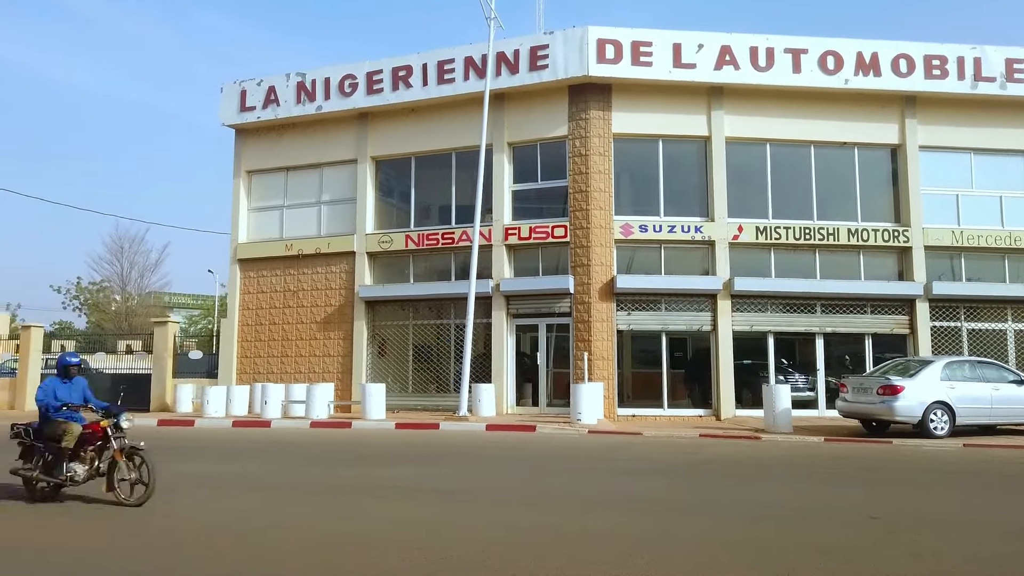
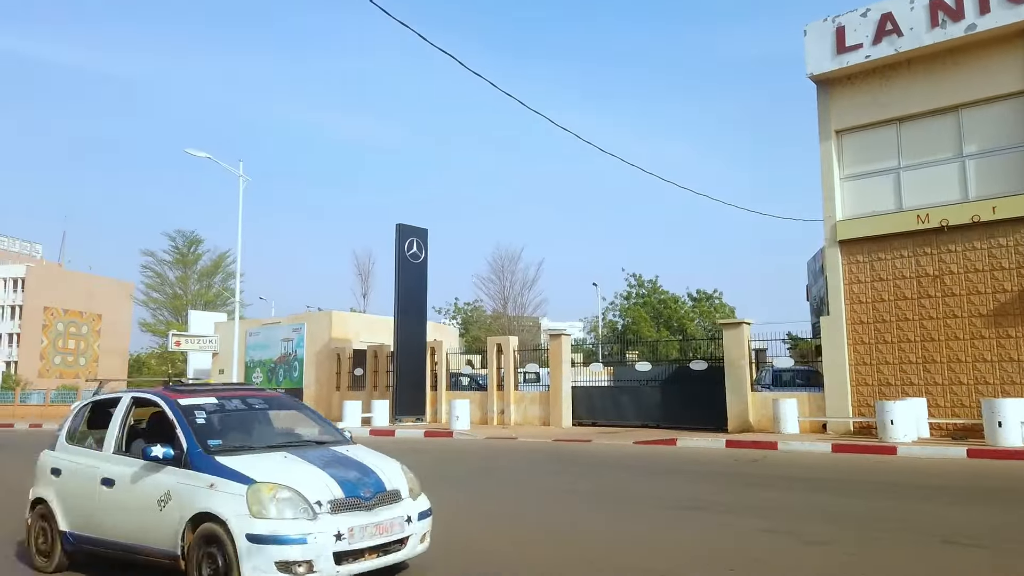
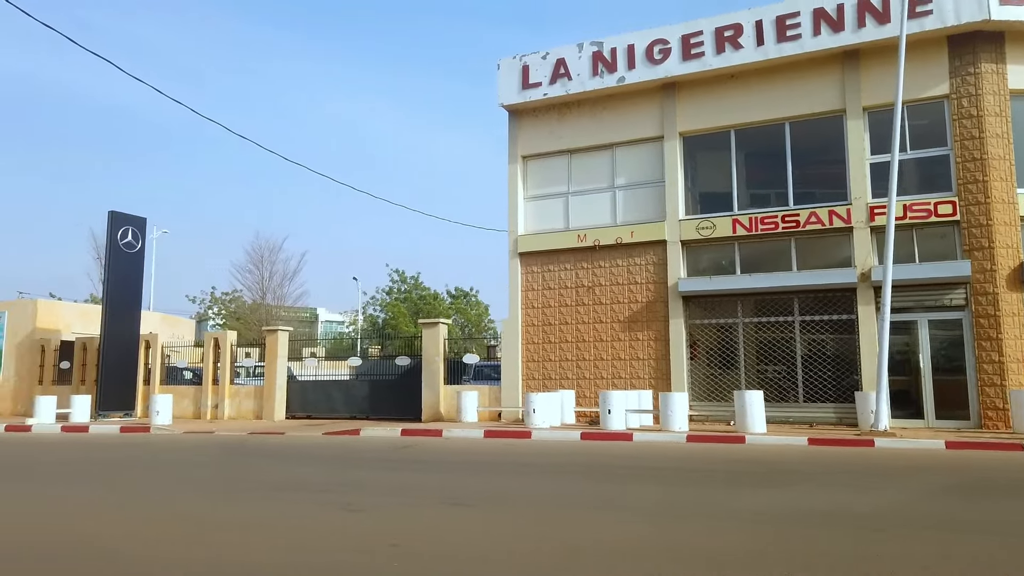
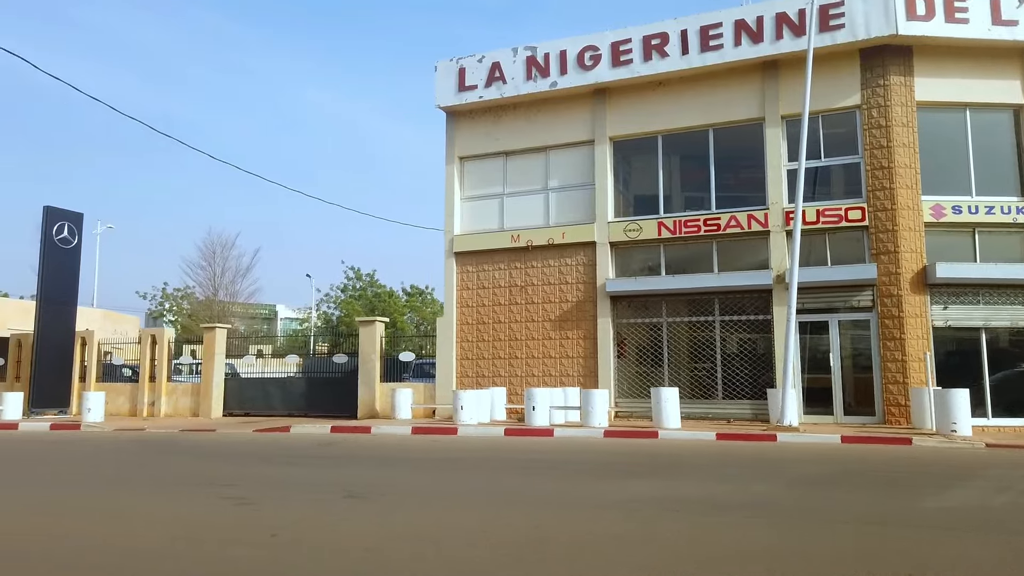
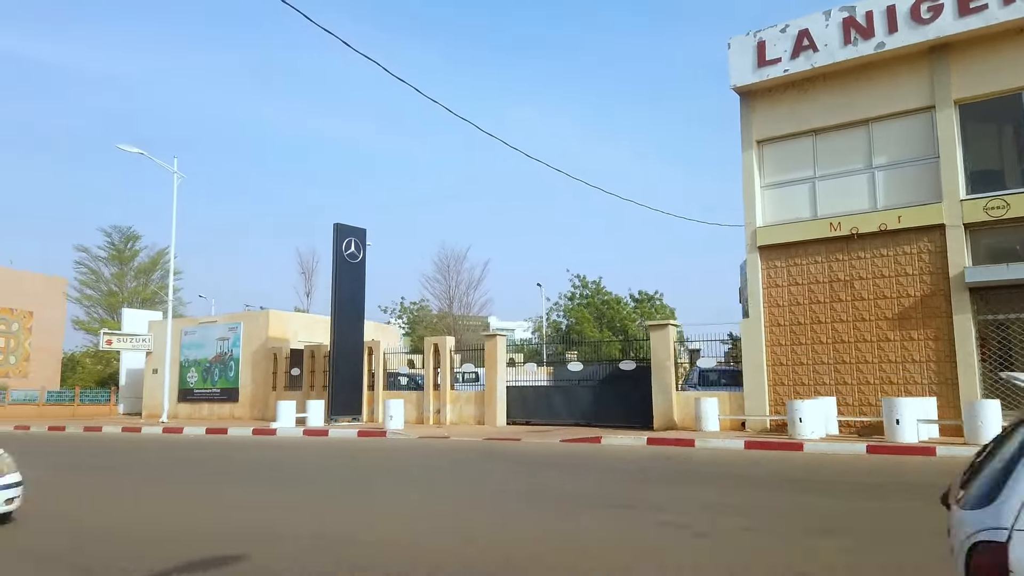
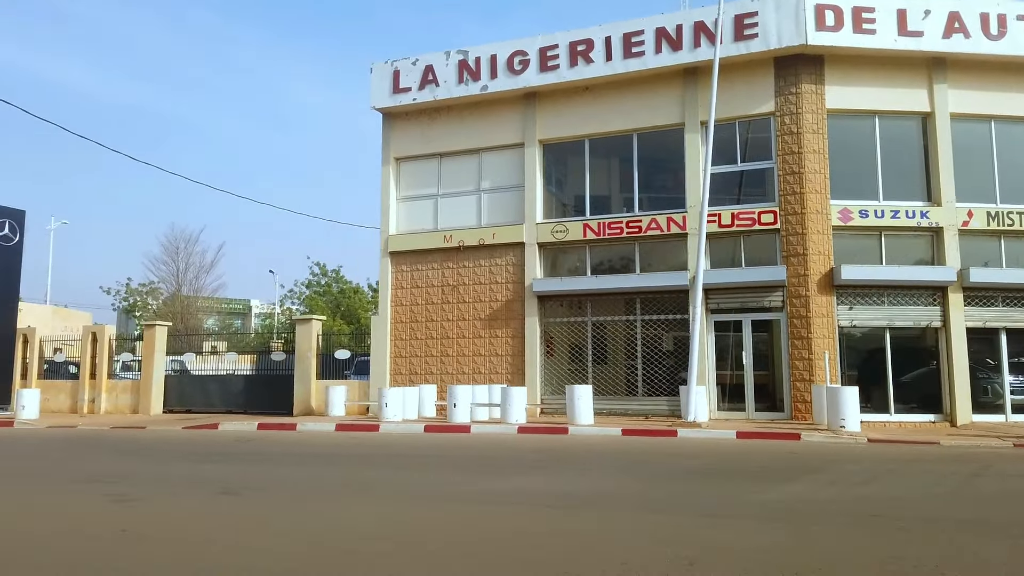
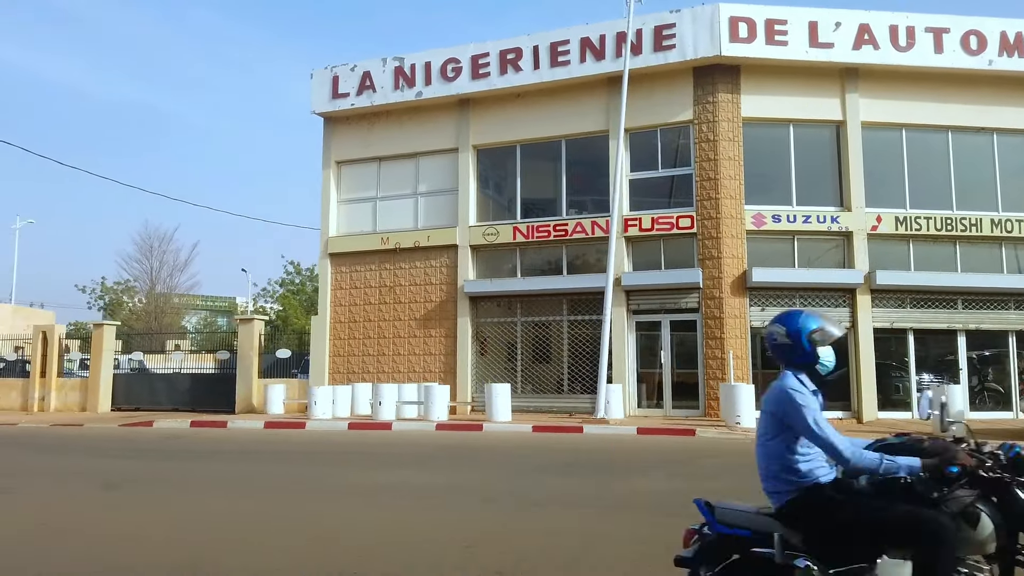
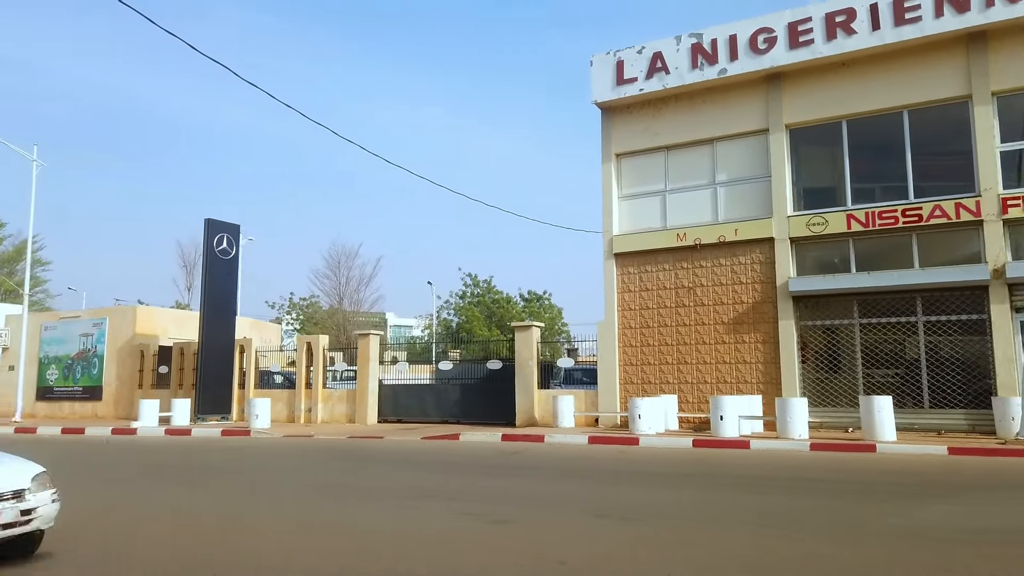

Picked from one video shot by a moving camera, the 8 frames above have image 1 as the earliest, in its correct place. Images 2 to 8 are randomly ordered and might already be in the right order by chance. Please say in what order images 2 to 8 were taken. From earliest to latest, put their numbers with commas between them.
7, 6, 4, 3, 8, 5, 2
